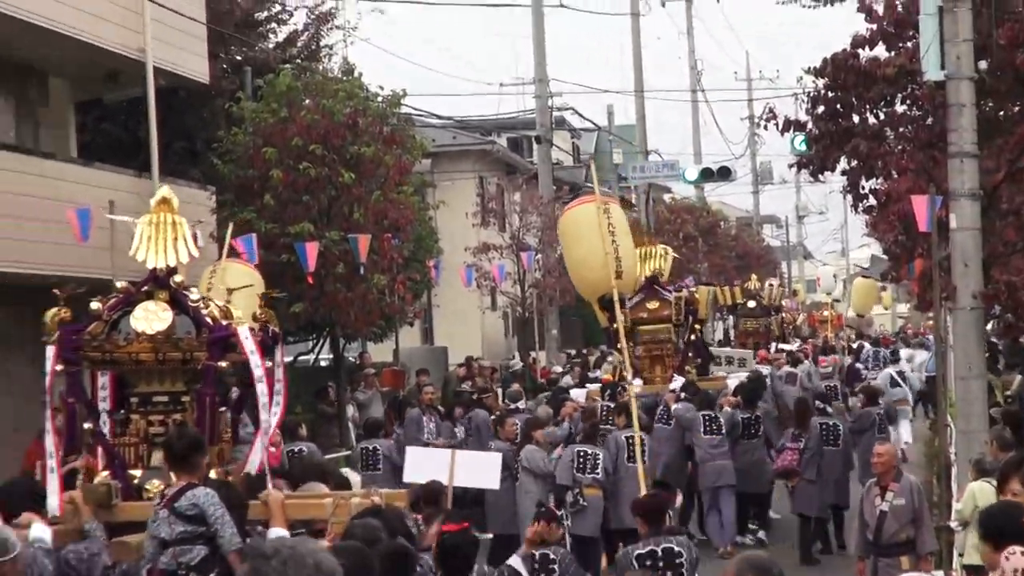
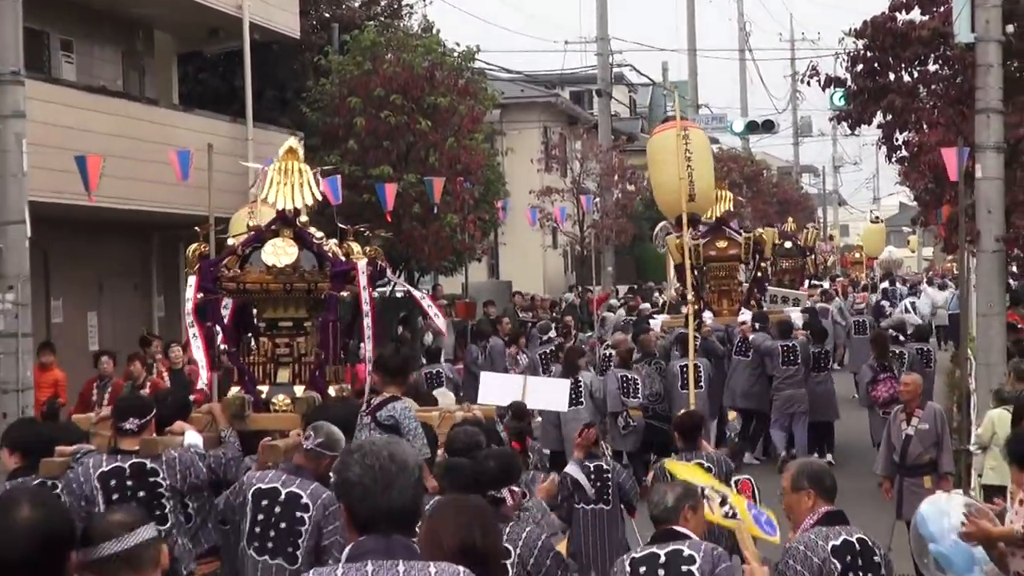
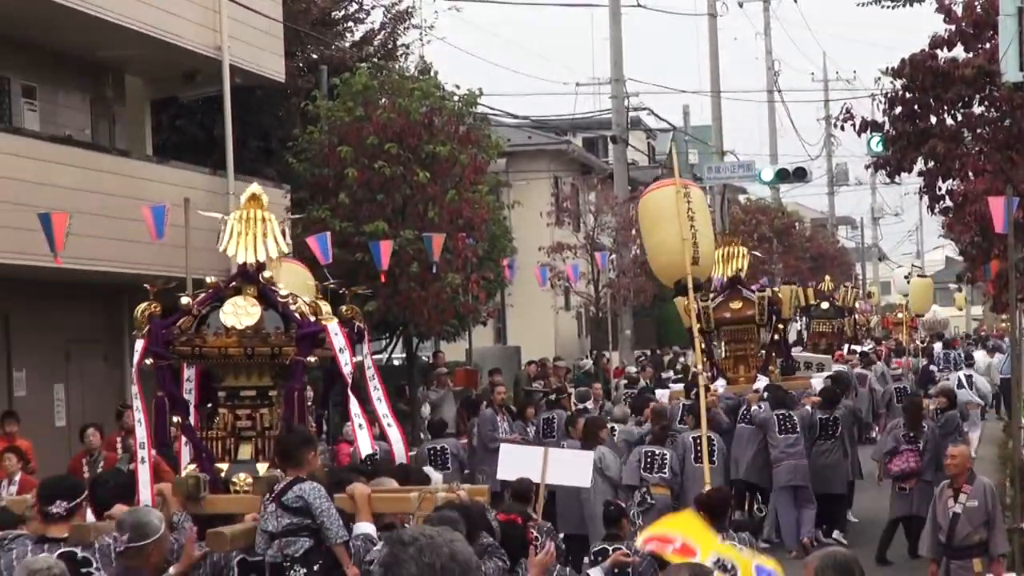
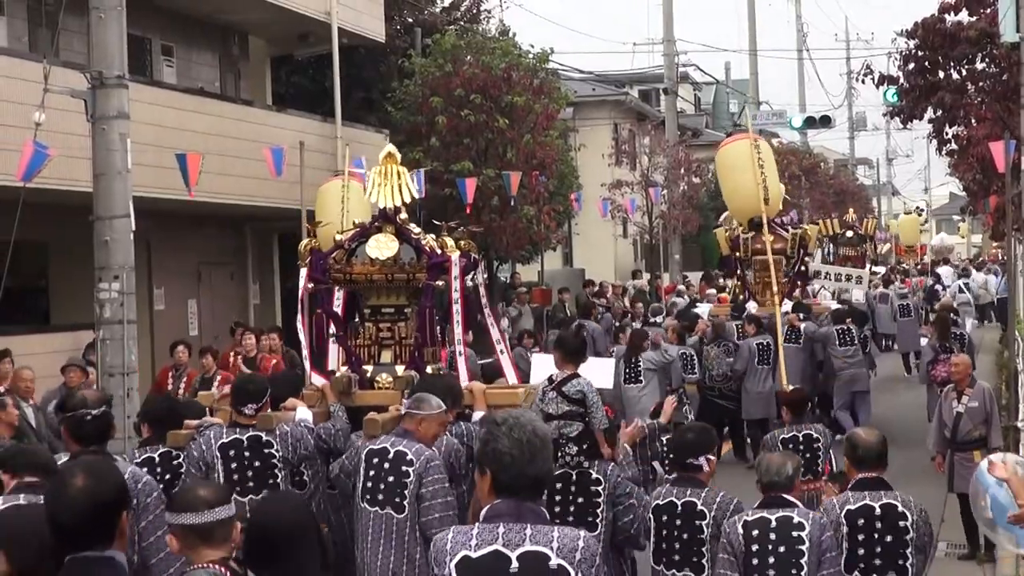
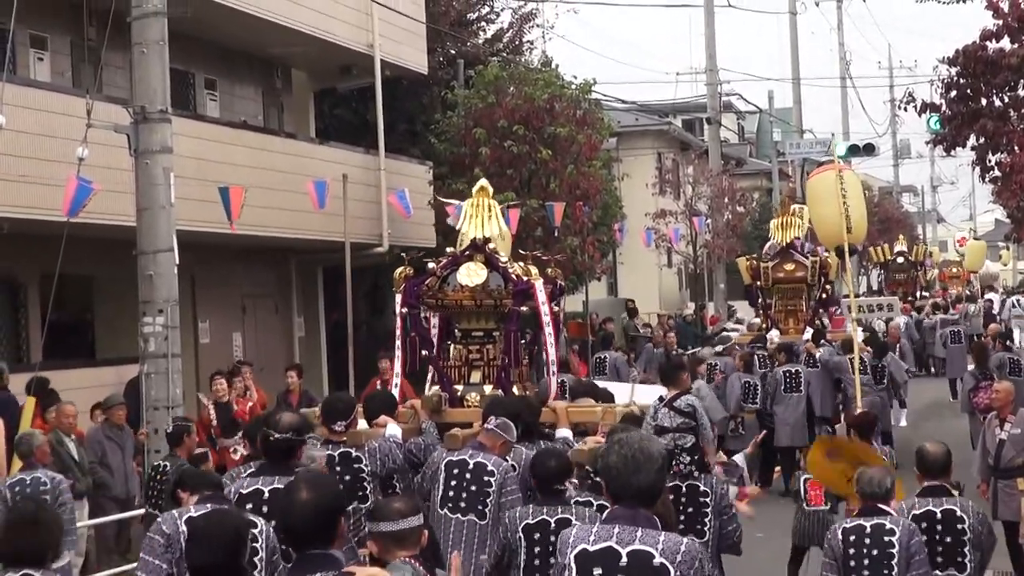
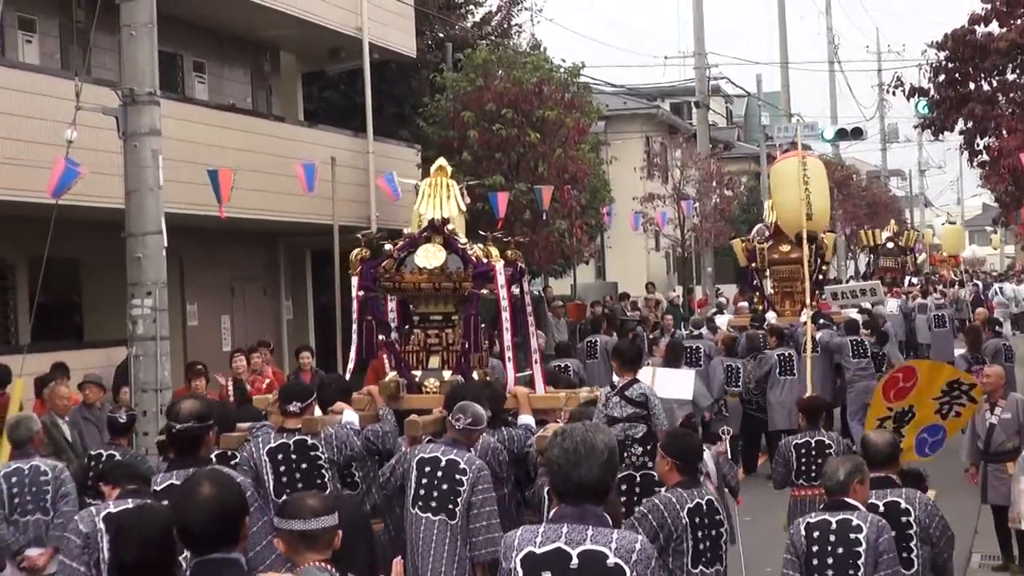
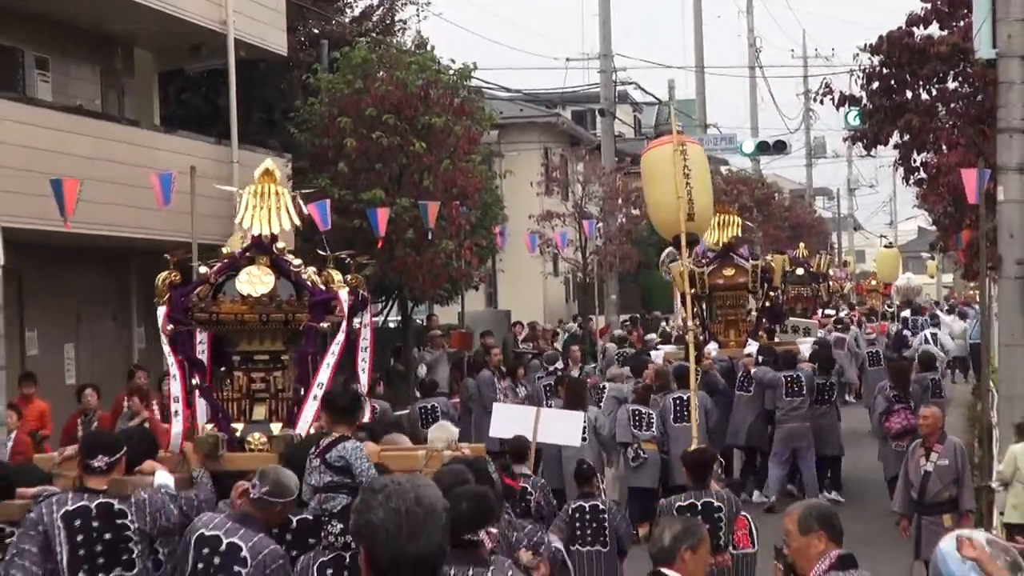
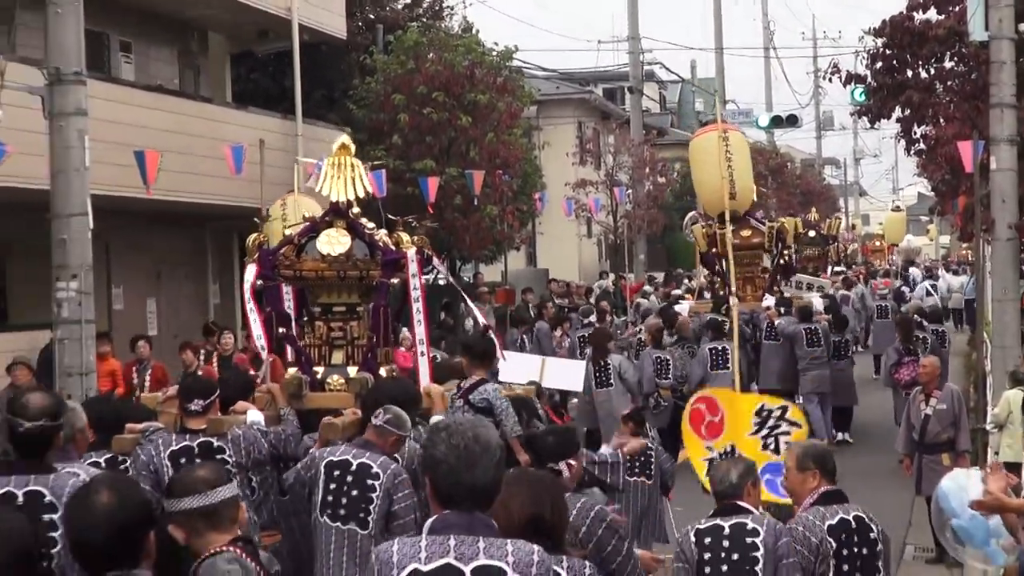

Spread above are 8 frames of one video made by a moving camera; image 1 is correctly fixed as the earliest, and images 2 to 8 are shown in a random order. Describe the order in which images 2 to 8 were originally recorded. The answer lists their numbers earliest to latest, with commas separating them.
3, 7, 2, 8, 4, 6, 5
